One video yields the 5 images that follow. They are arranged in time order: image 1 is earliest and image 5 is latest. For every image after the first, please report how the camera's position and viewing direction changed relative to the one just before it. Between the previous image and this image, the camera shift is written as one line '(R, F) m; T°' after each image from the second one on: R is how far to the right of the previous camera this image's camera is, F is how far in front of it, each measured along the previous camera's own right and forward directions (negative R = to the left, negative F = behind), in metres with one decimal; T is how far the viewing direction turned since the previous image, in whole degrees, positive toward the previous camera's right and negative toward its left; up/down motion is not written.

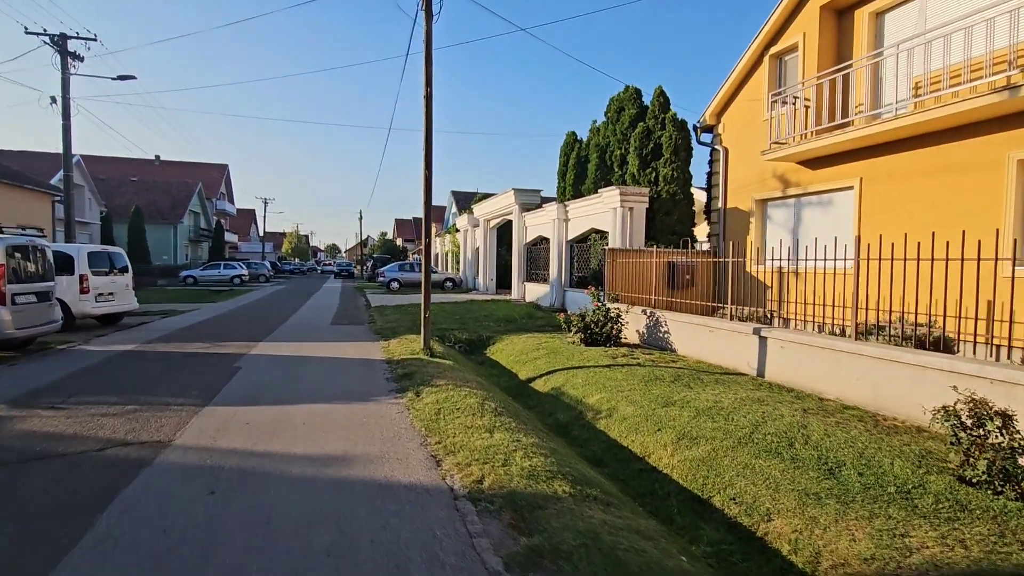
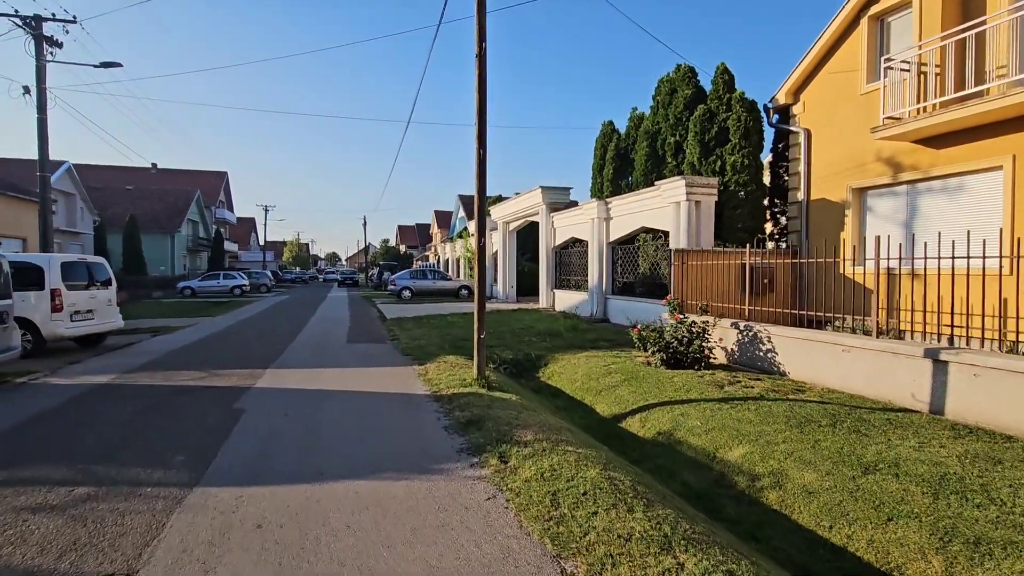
(-1.1, +2.0) m; 0°
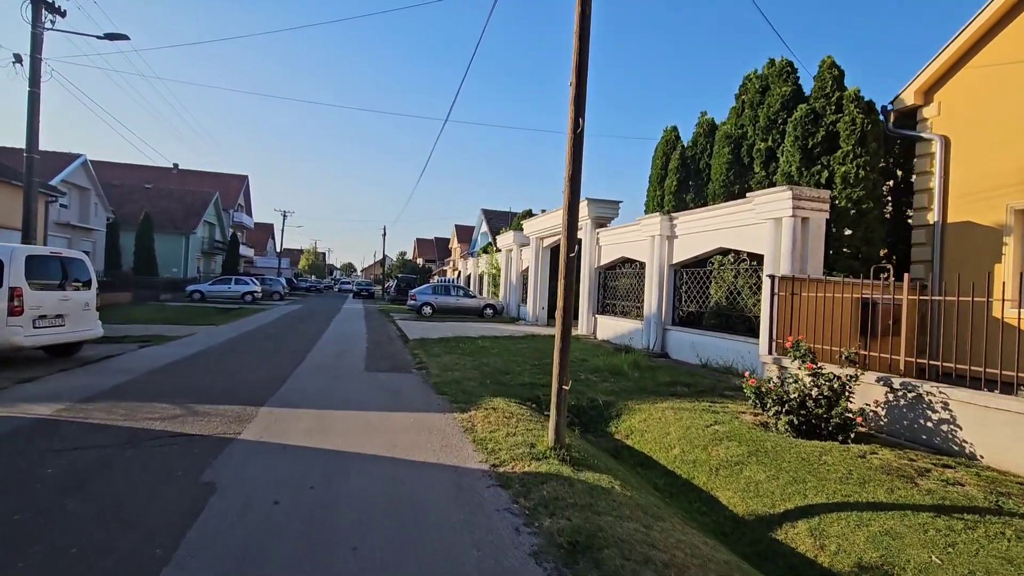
(-0.9, +2.1) m; -1°
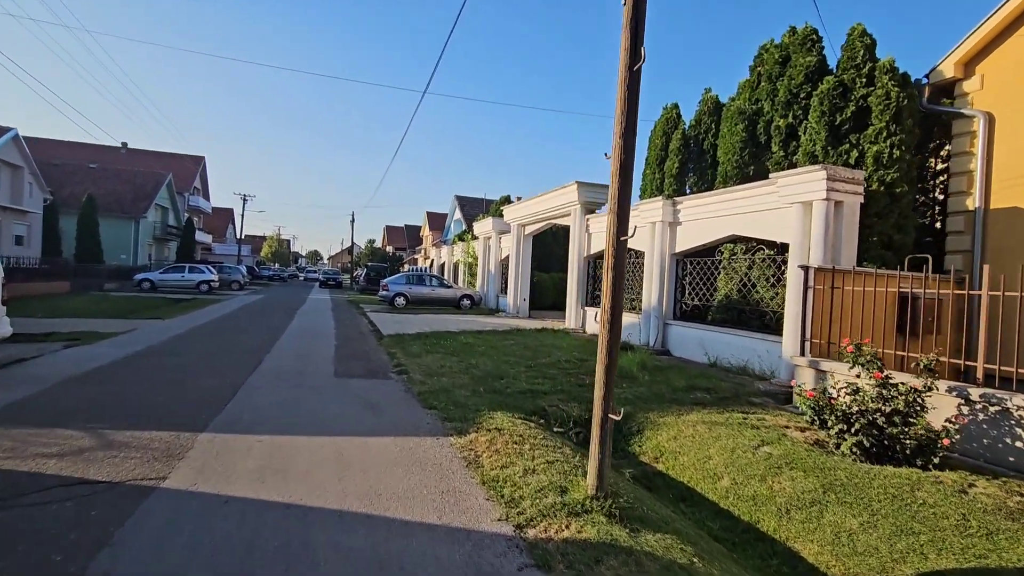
(-0.4, +1.3) m; +3°
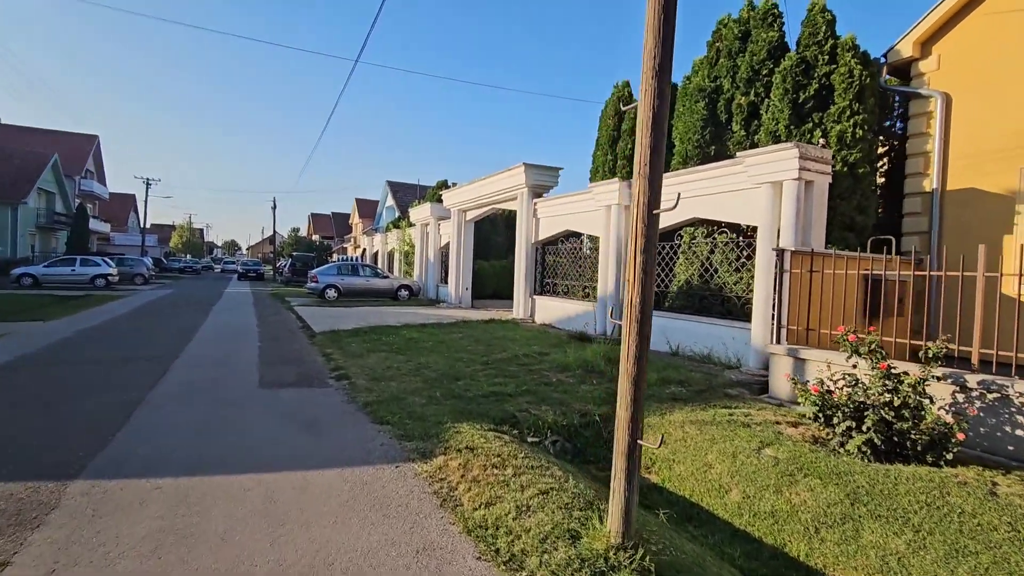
(-0.4, +1.0) m; +7°
